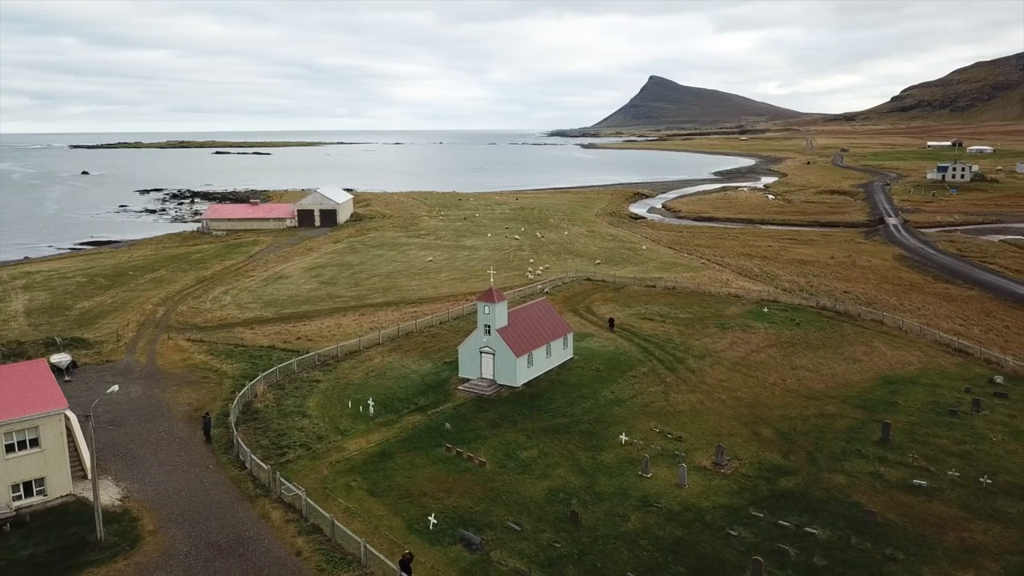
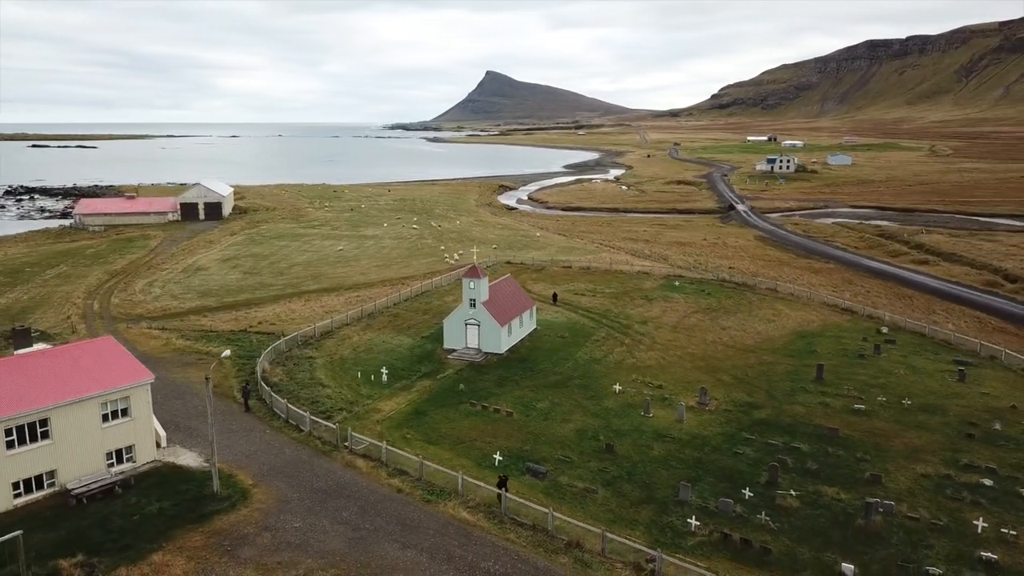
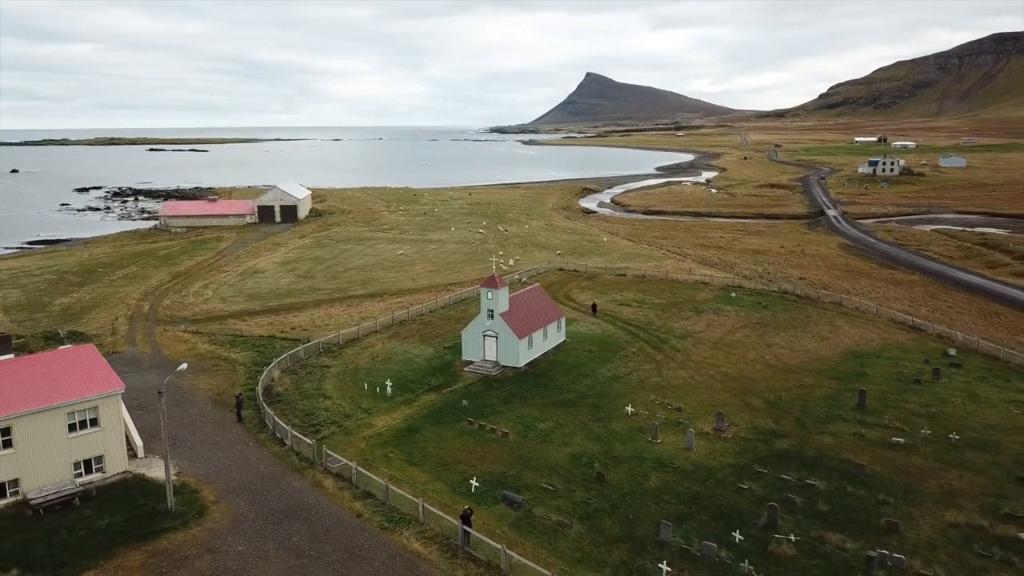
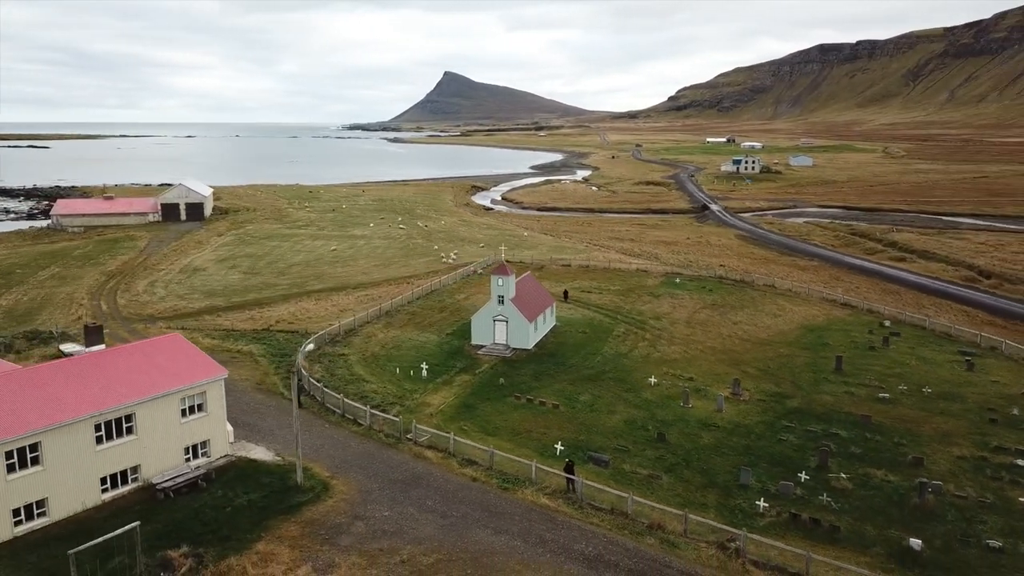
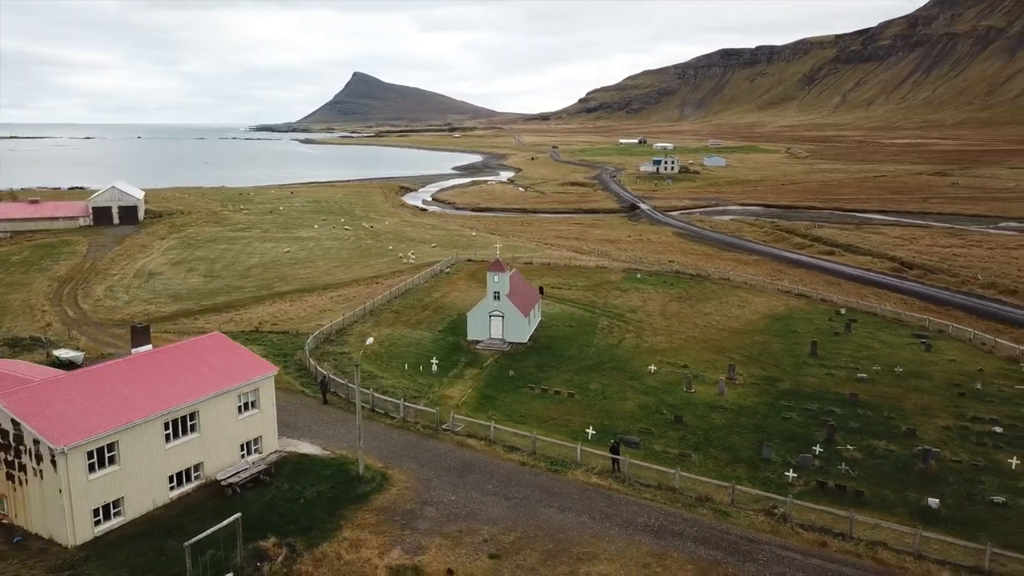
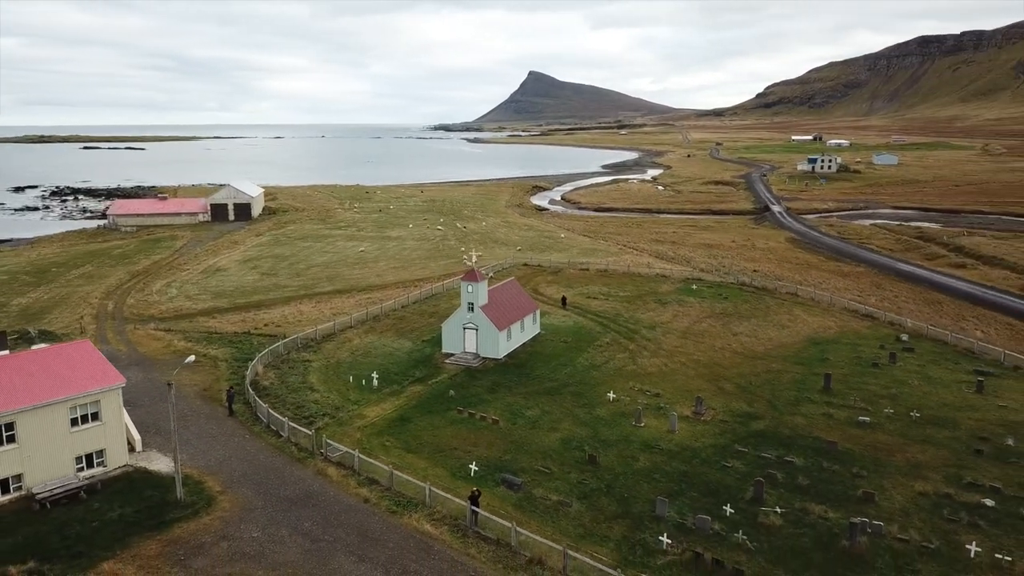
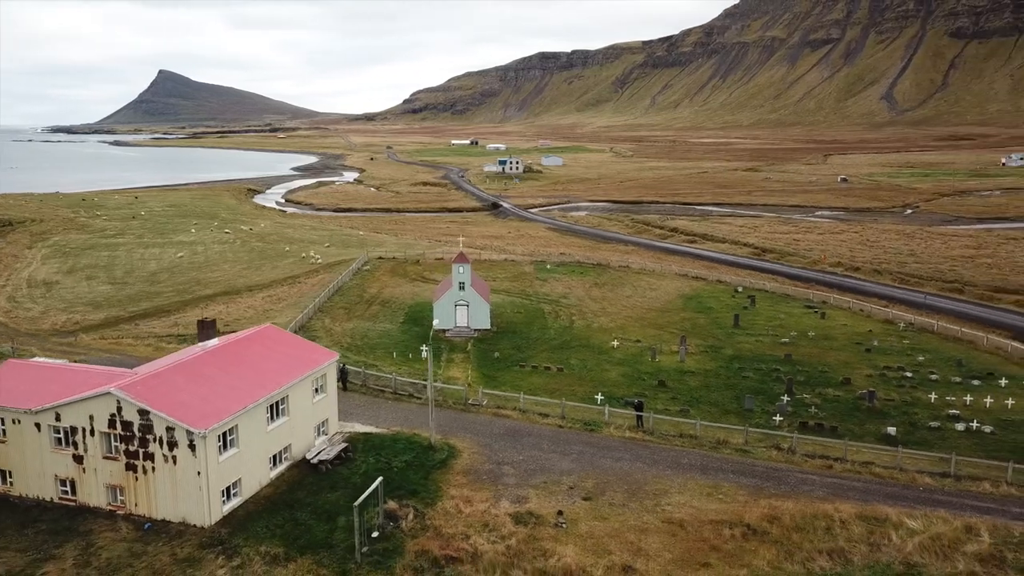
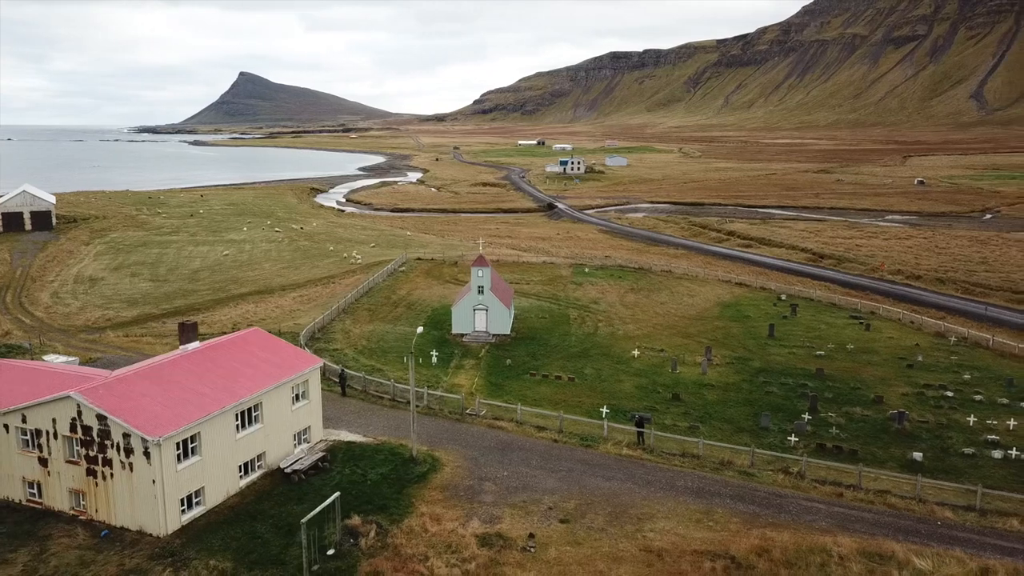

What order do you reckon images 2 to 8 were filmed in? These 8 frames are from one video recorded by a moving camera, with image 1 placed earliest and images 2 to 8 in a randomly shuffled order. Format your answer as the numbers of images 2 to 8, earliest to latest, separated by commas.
3, 6, 2, 4, 5, 8, 7
